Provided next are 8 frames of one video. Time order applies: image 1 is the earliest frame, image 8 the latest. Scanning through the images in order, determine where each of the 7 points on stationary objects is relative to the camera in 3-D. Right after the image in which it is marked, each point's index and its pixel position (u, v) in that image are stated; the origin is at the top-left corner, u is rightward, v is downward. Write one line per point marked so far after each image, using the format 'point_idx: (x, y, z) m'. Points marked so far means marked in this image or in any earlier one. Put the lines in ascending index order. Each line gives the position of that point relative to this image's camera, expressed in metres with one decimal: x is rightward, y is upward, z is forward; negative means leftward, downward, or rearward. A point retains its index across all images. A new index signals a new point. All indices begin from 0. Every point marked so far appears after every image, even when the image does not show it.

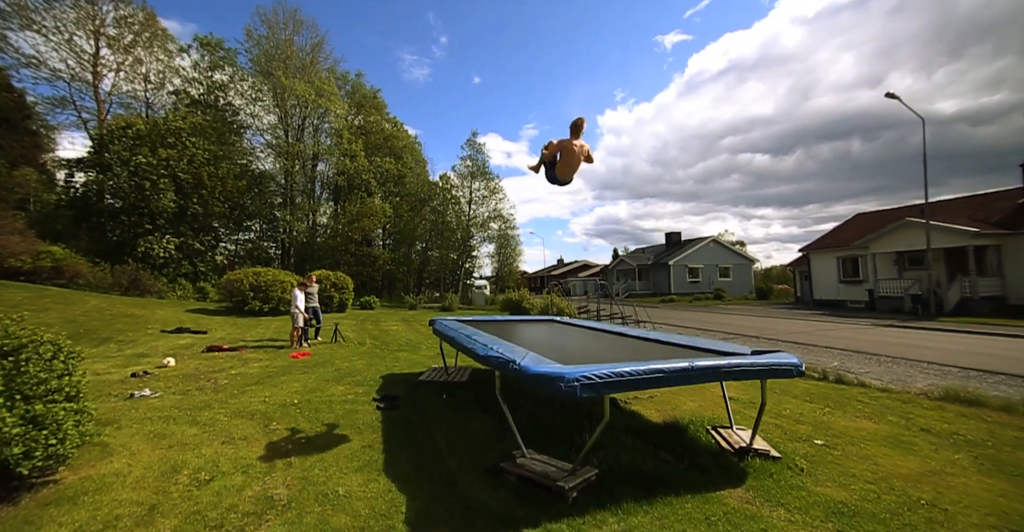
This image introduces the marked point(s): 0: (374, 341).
0: (-3.0, -1.6, +9.1) m
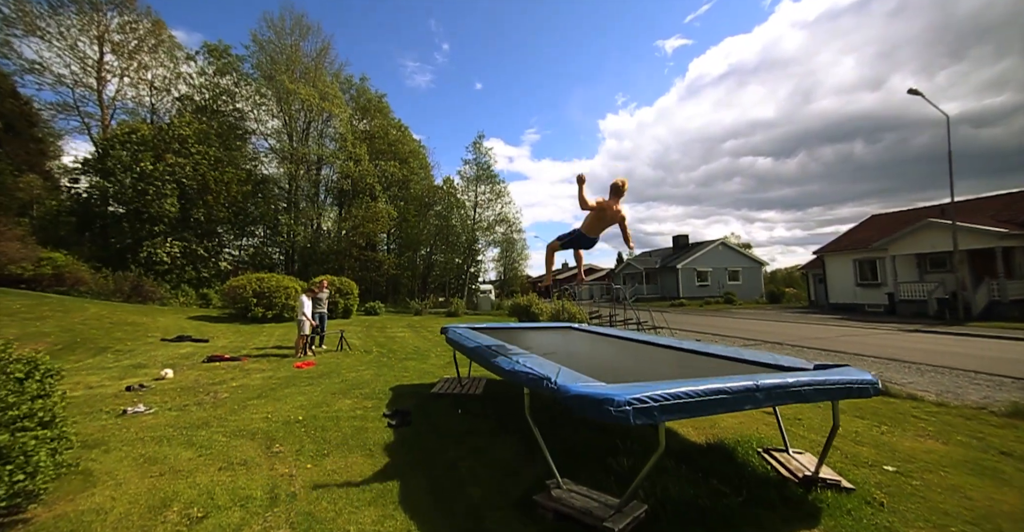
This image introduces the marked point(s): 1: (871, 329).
0: (-2.7, -1.7, +8.8) m
1: (+10.3, -1.9, +12.6) m
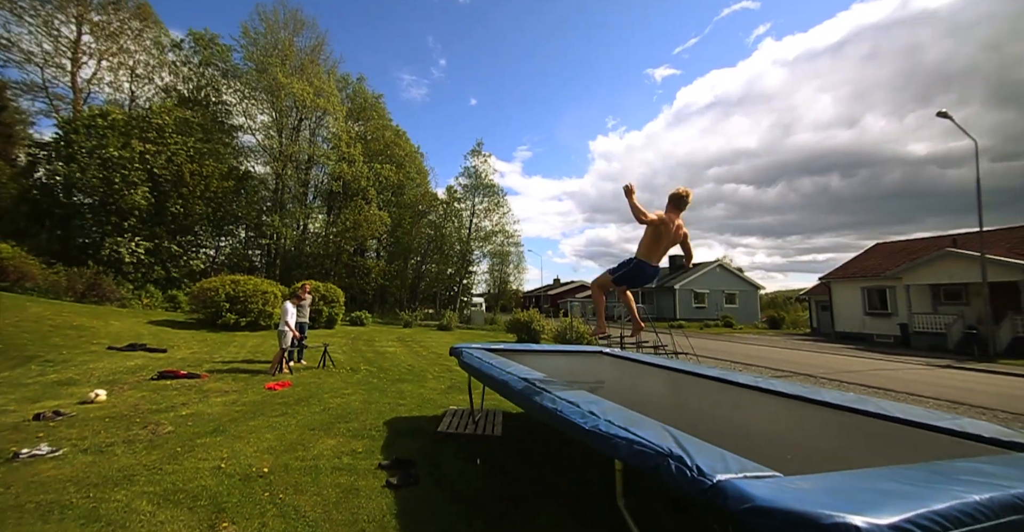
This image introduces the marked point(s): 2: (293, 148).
0: (-2.5, -1.8, +7.6) m
1: (+10.3, -2.7, +11.8) m
2: (-9.6, +5.1, +18.8) m
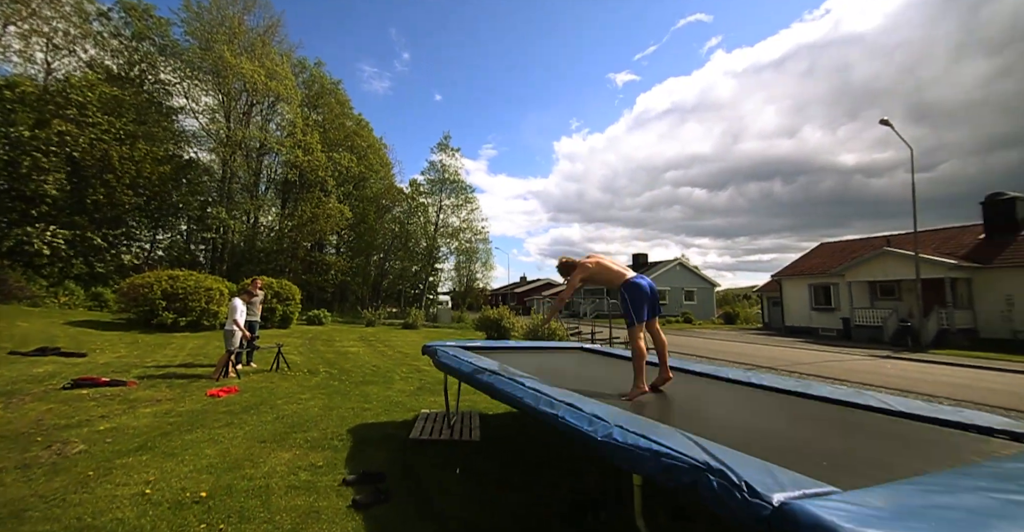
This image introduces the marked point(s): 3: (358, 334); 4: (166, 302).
0: (-3.0, -1.7, +7.0) m
1: (+9.5, -2.6, +12.3) m
2: (-11.0, +5.3, +17.5) m
3: (-4.4, -2.0, +12.3) m
4: (-8.0, -0.9, +10.0) m
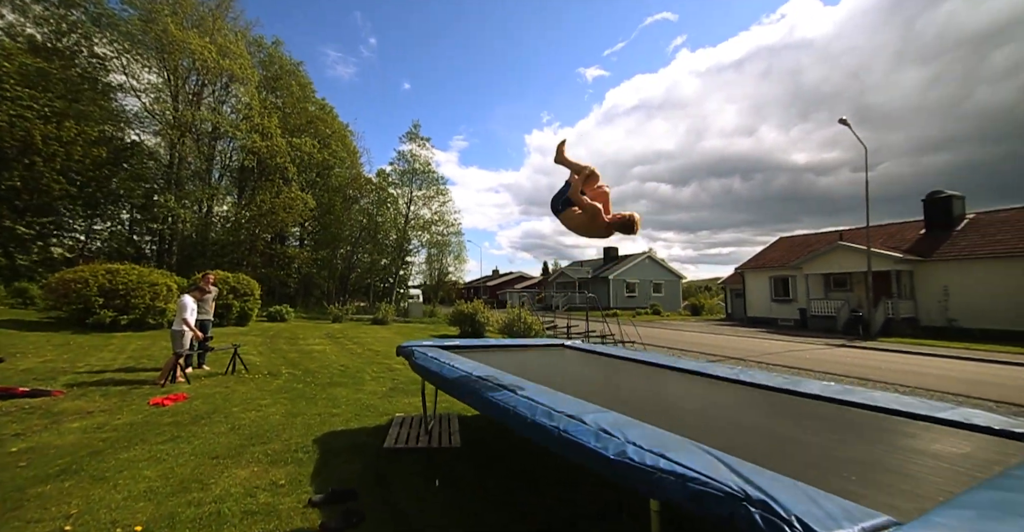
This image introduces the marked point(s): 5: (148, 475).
0: (-3.3, -1.6, +6.5) m
1: (+8.7, -2.4, +12.6) m
2: (-12.0, +5.6, +16.3) m
3: (-5.1, -1.8, +11.7) m
4: (-8.6, -0.7, +9.1) m
5: (-2.4, -1.4, +2.9) m
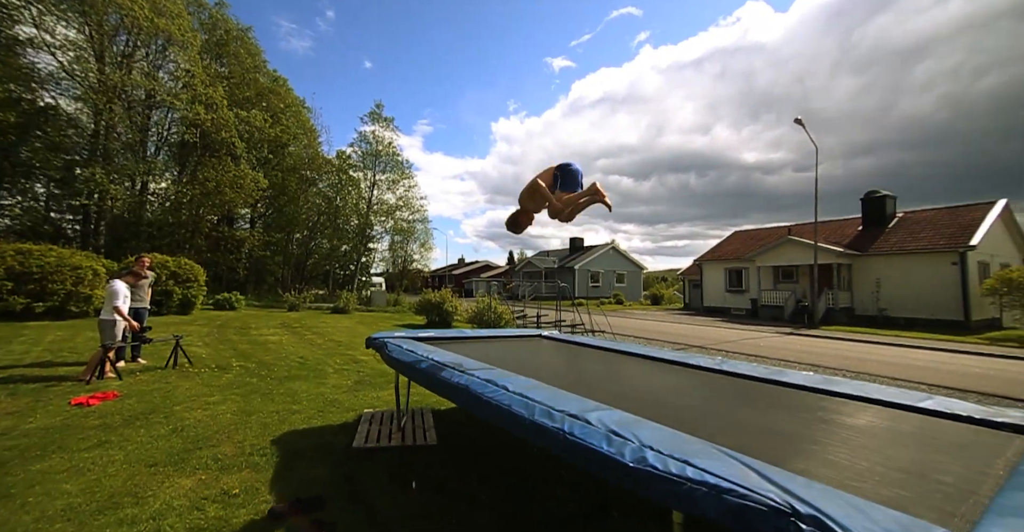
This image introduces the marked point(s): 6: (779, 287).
0: (-3.7, -1.3, +5.9) m
1: (+7.8, -2.1, +13.1) m
2: (-13.1, +6.1, +14.8) m
3: (-5.9, -1.4, +11.0) m
4: (-9.1, -0.4, +8.1) m
5: (-2.5, -1.3, +2.4) m
6: (+11.9, -0.9, +19.1) m
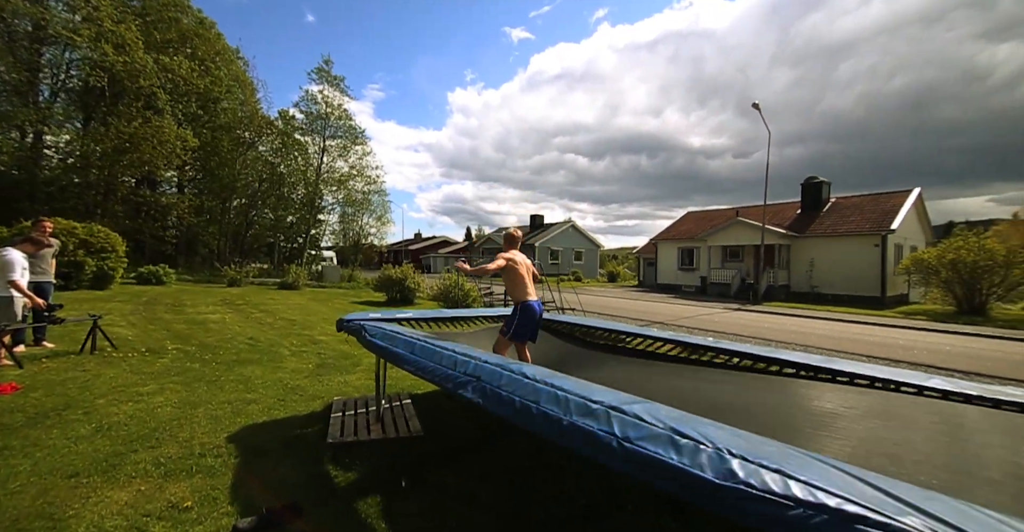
0: (-4.0, -0.9, +5.2) m
1: (+6.6, -1.5, +13.7) m
2: (-14.3, +7.1, +12.5) m
3: (-6.8, -0.7, +10.0) m
4: (-9.6, +0.2, +6.6) m
5: (-2.4, -1.1, +1.8) m
6: (+10.0, 0.0, +20.0) m
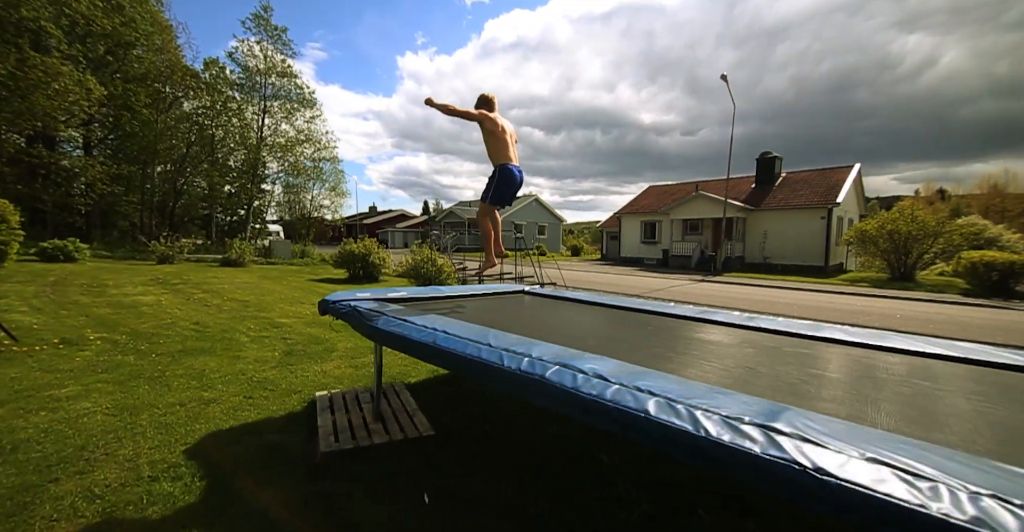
0: (-4.0, -0.7, +4.2) m
1: (+5.5, -0.6, +13.9) m
2: (-15.1, +7.6, +9.9) m
3: (-7.3, -0.2, +8.7) m
4: (-9.8, +0.5, +5.0) m
5: (-2.0, -1.0, +1.1) m
6: (+8.2, +1.3, +20.5) m
